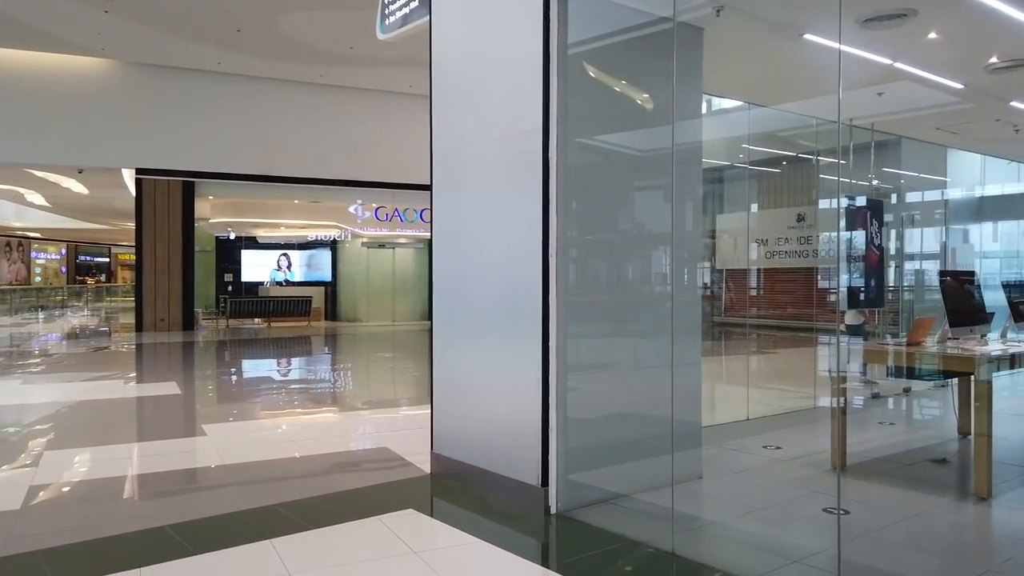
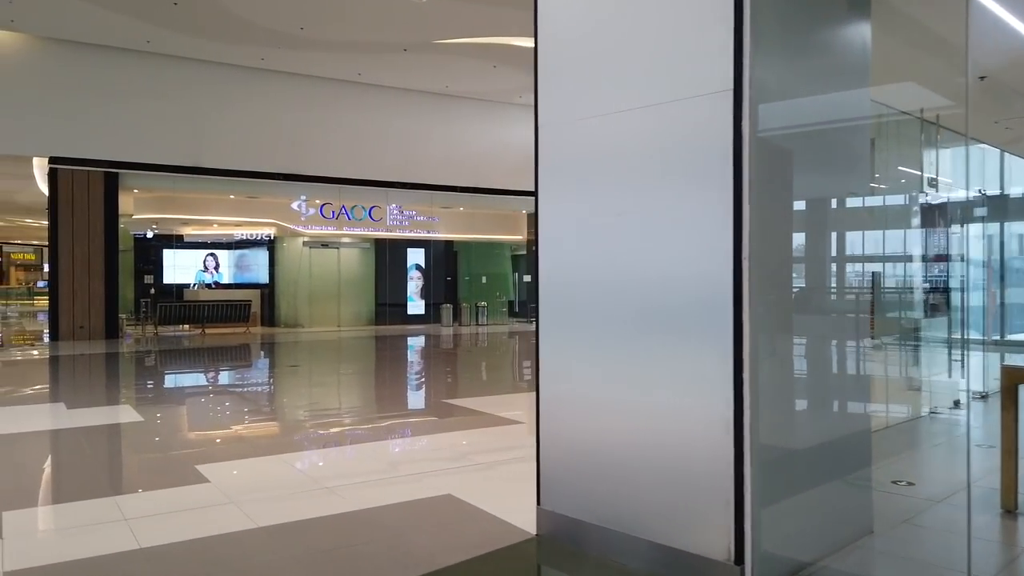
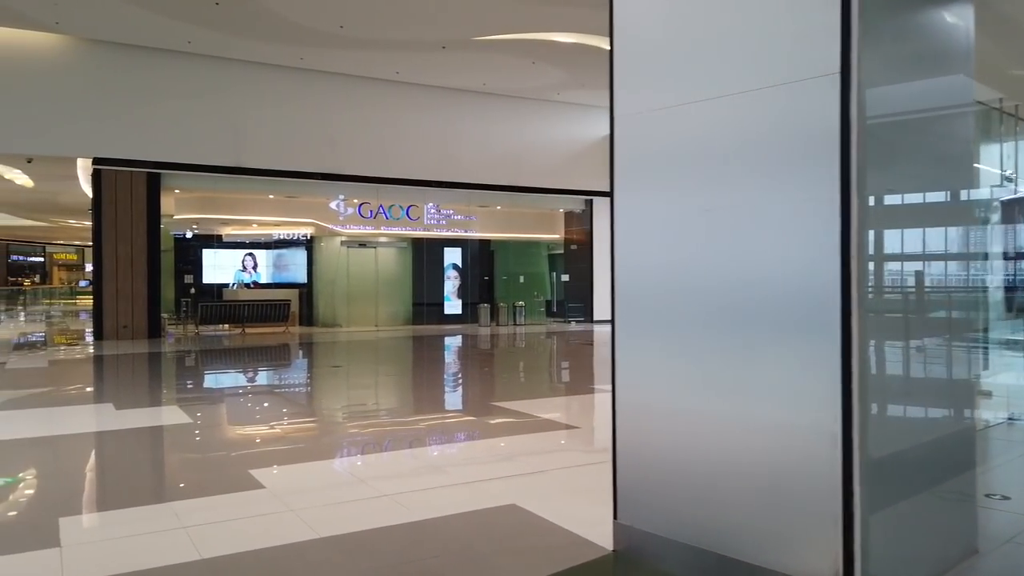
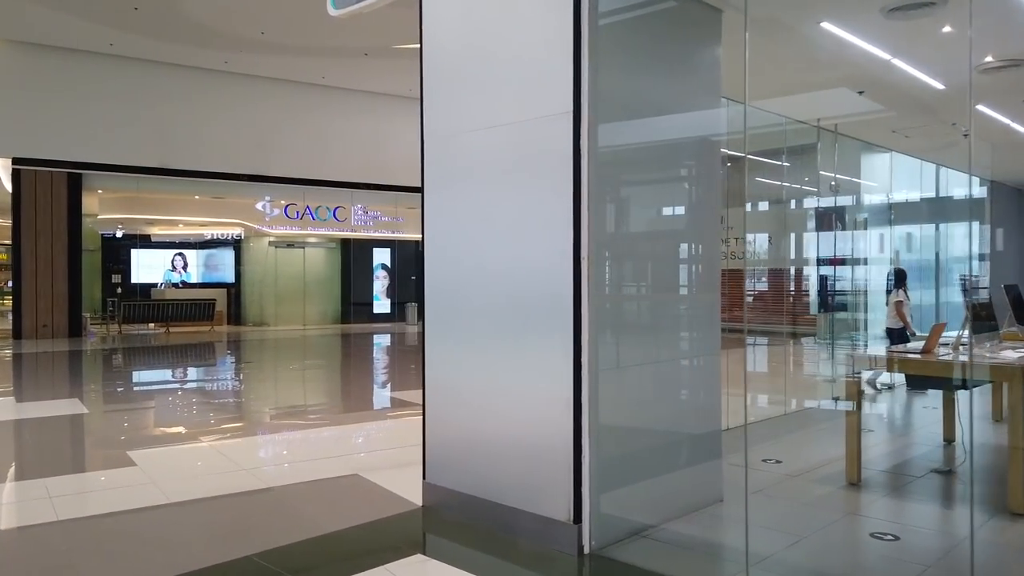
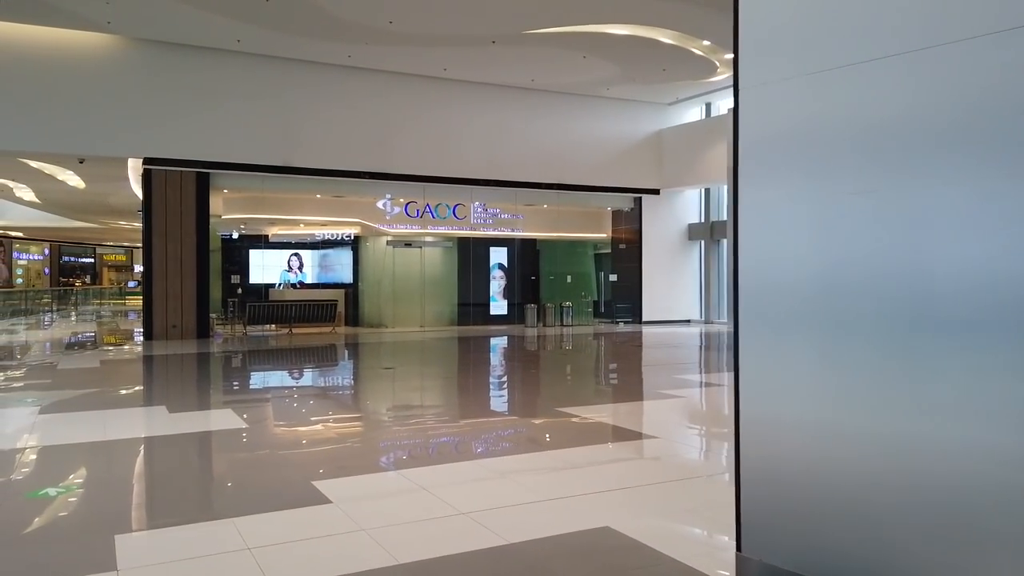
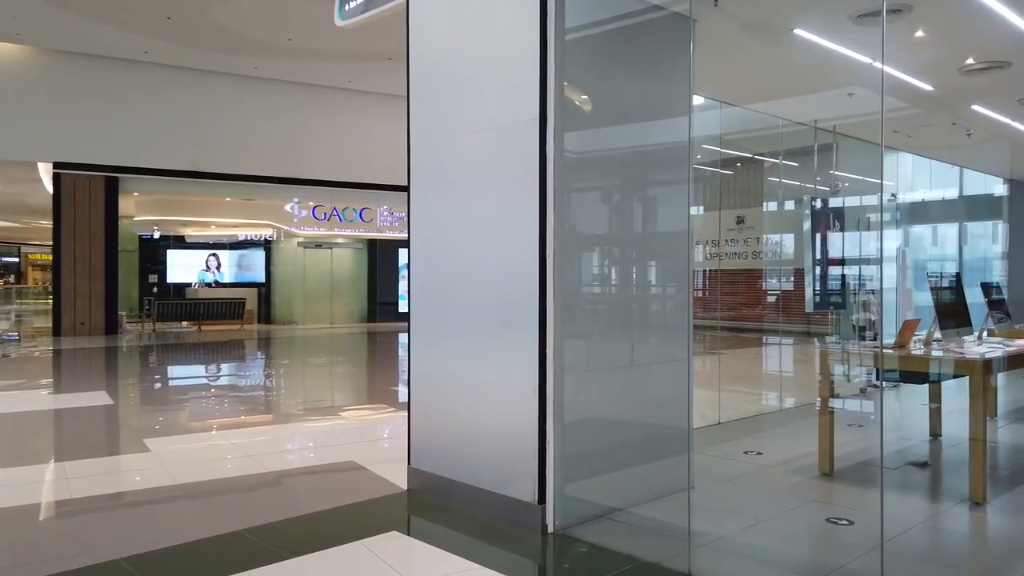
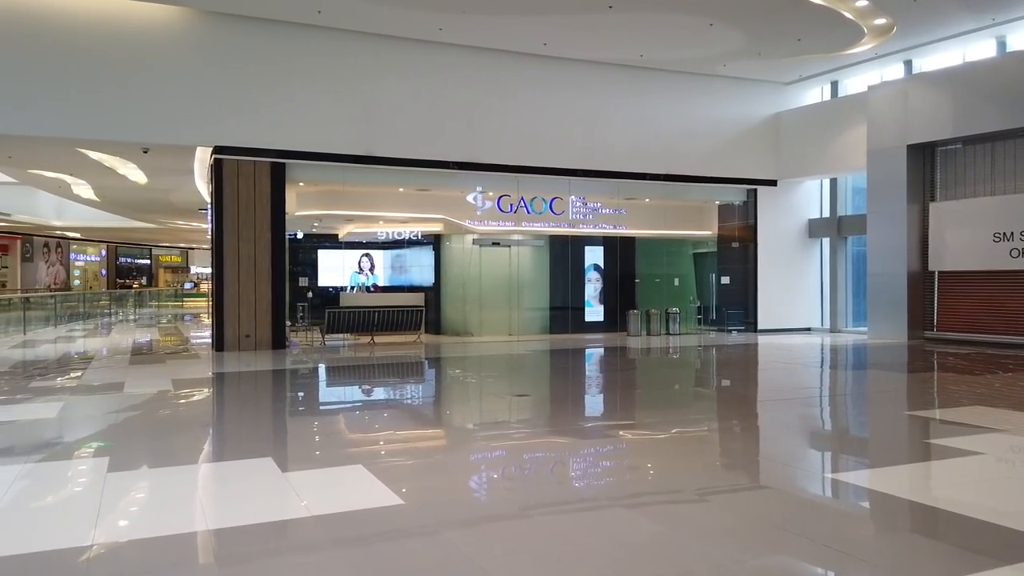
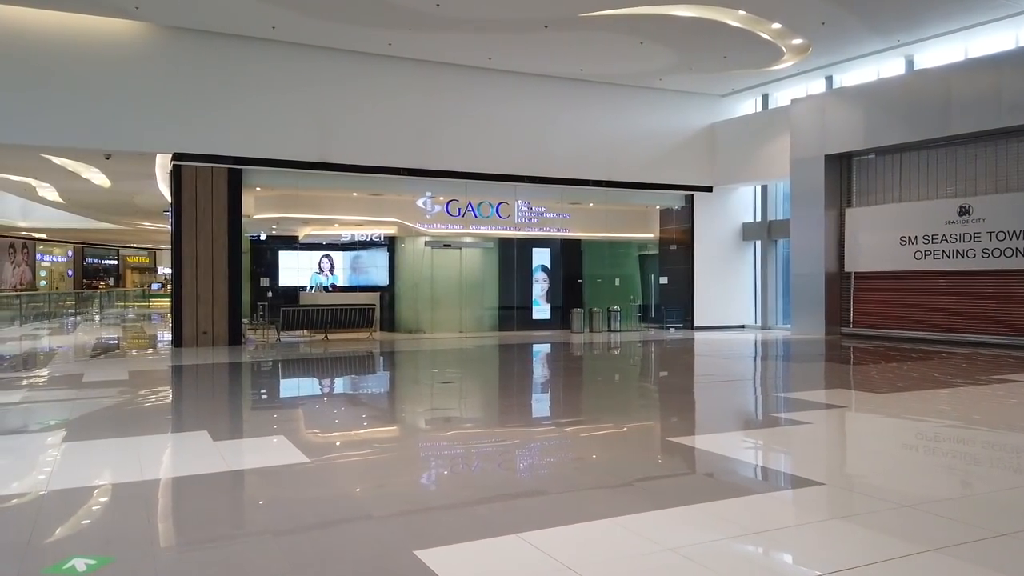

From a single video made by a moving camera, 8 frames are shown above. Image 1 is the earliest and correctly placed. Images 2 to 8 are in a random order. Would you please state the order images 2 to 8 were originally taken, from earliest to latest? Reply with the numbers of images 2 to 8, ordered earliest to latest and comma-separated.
6, 4, 2, 3, 5, 8, 7
